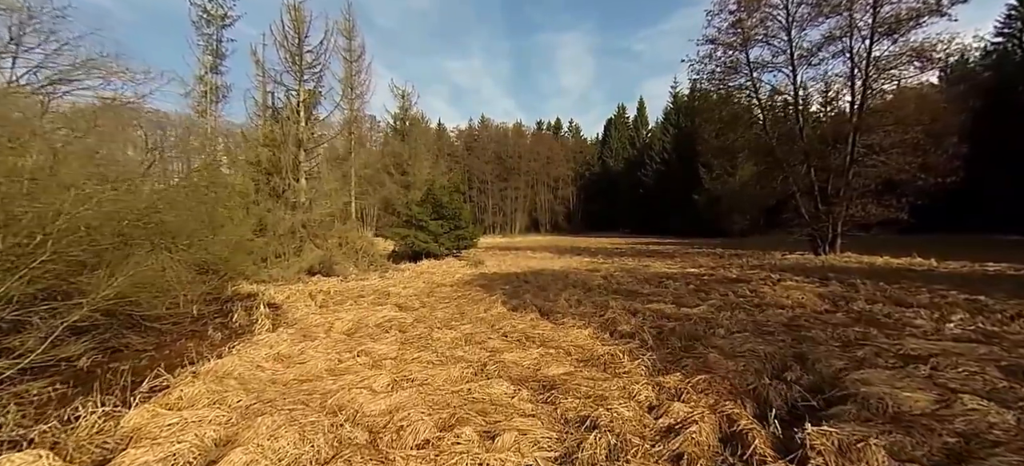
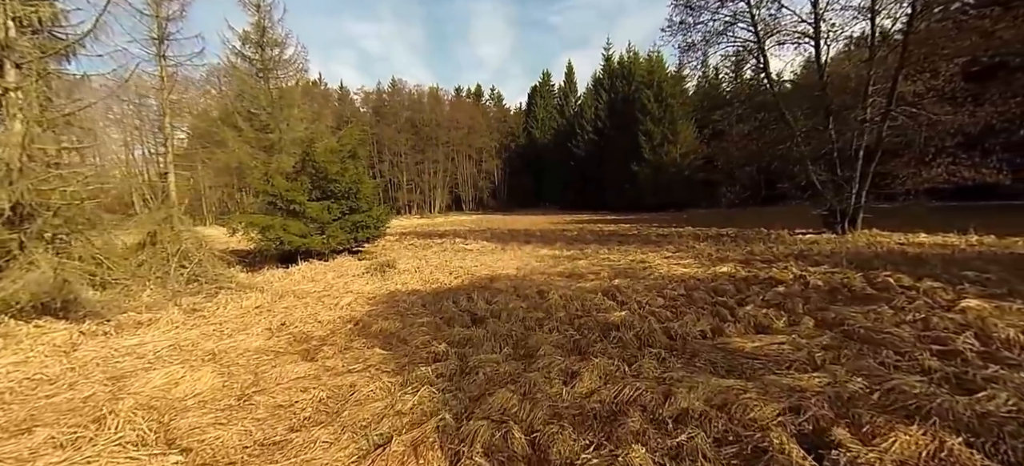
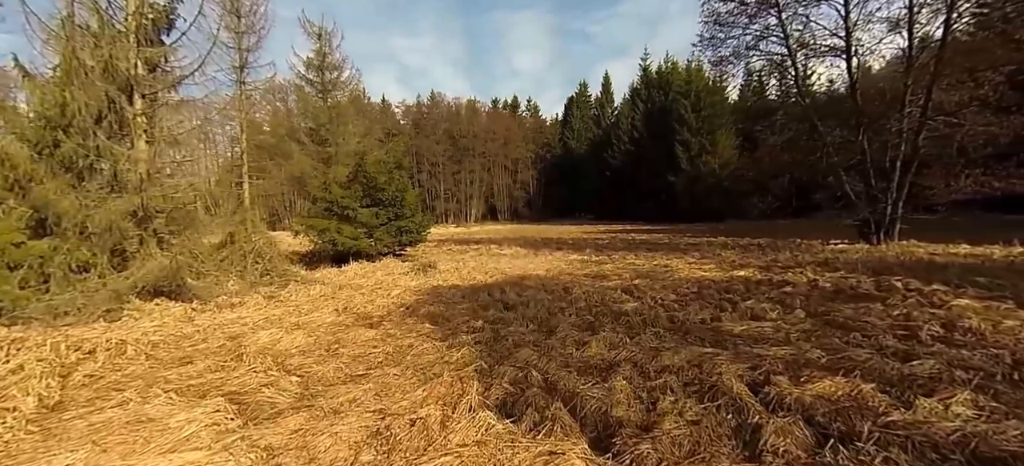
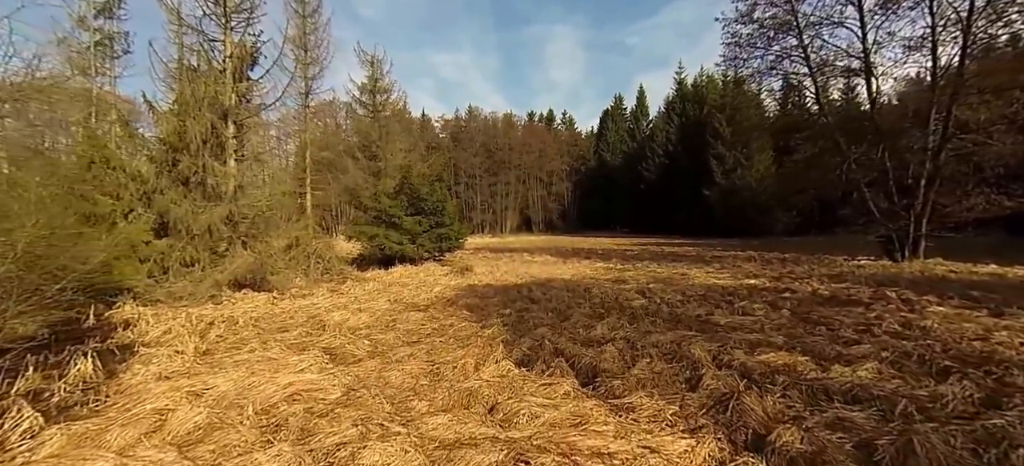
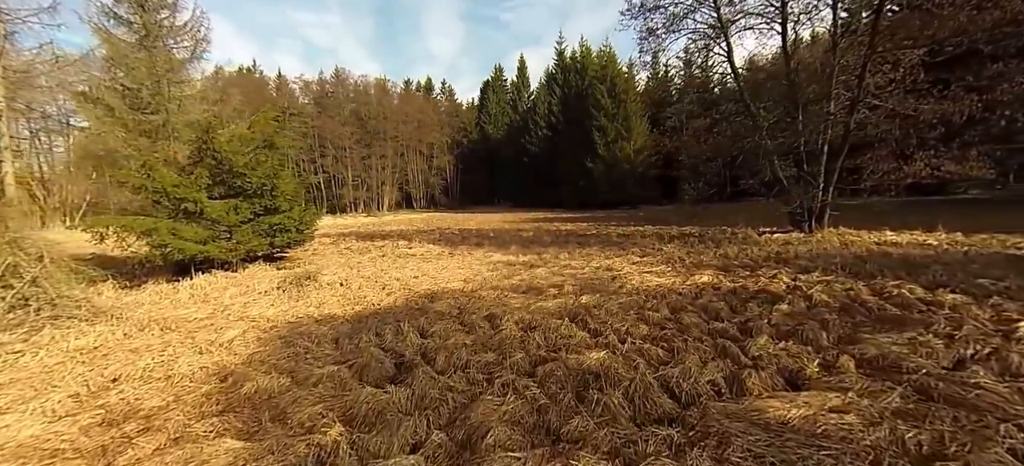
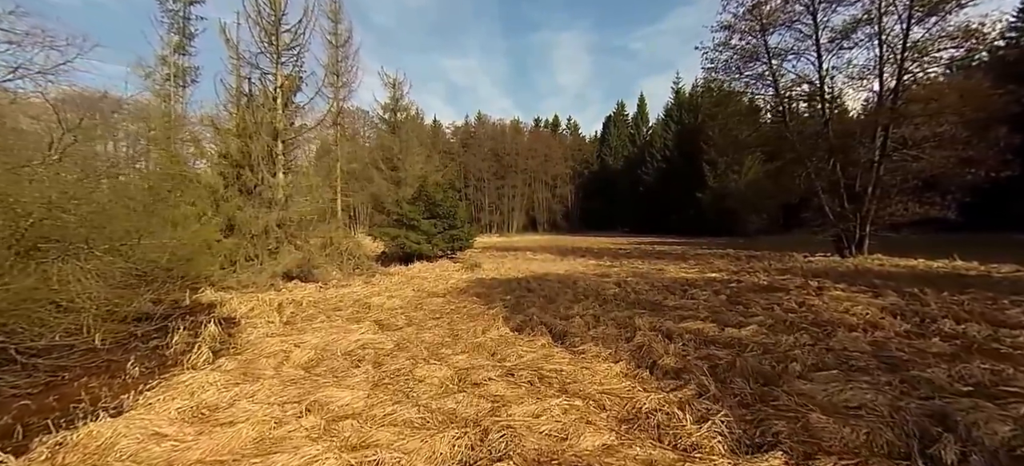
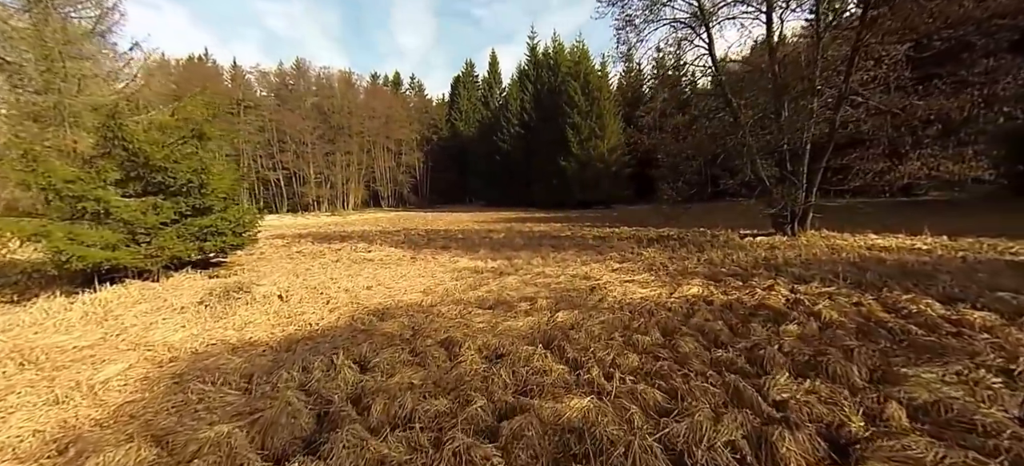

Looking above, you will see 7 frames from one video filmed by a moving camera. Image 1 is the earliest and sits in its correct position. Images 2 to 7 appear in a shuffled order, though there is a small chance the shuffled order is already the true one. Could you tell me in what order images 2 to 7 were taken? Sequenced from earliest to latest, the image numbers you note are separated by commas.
6, 4, 3, 2, 5, 7
